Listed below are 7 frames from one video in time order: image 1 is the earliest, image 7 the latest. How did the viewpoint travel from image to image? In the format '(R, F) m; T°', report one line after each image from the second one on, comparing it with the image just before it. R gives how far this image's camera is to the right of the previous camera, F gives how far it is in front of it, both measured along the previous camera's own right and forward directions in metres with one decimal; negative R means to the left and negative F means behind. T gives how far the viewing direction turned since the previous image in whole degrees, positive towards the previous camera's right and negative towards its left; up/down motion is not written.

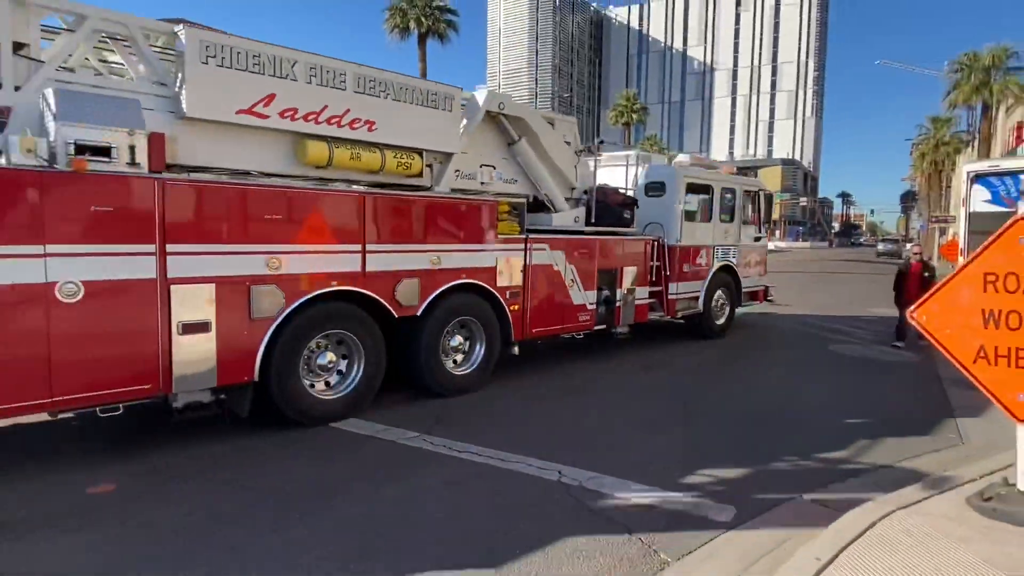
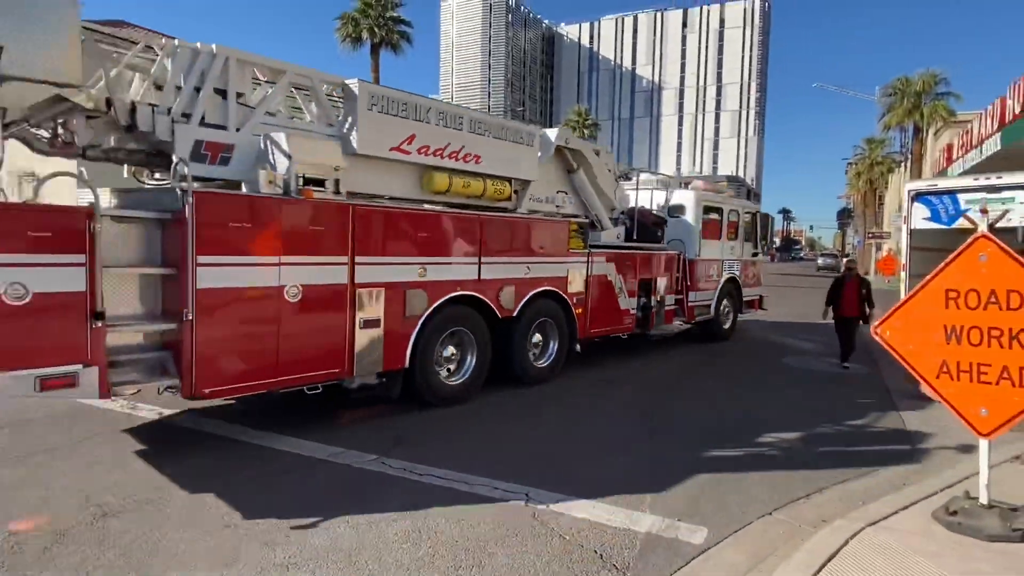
(-0.1, +0.2) m; +4°
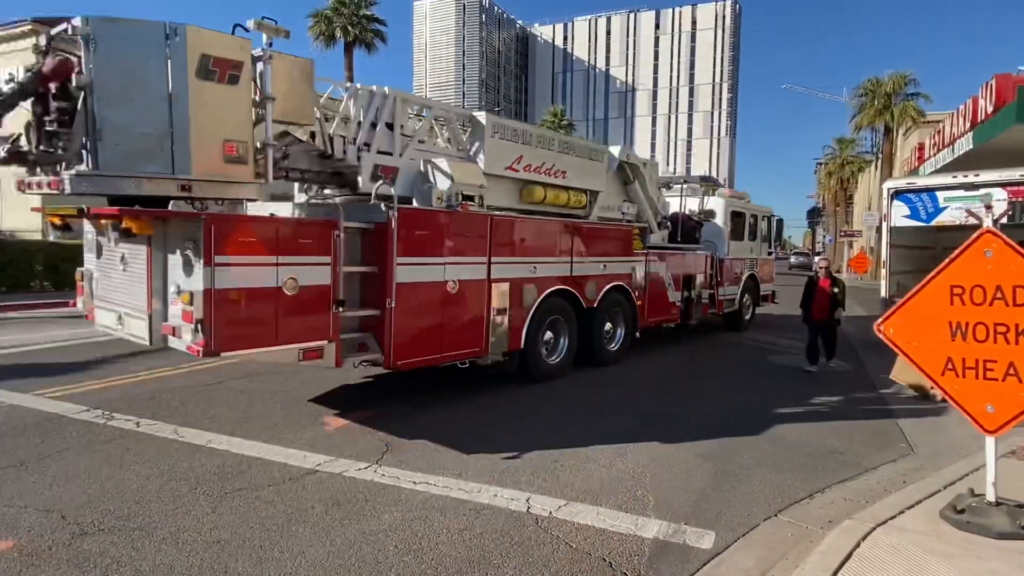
(-0.2, +0.2) m; +2°
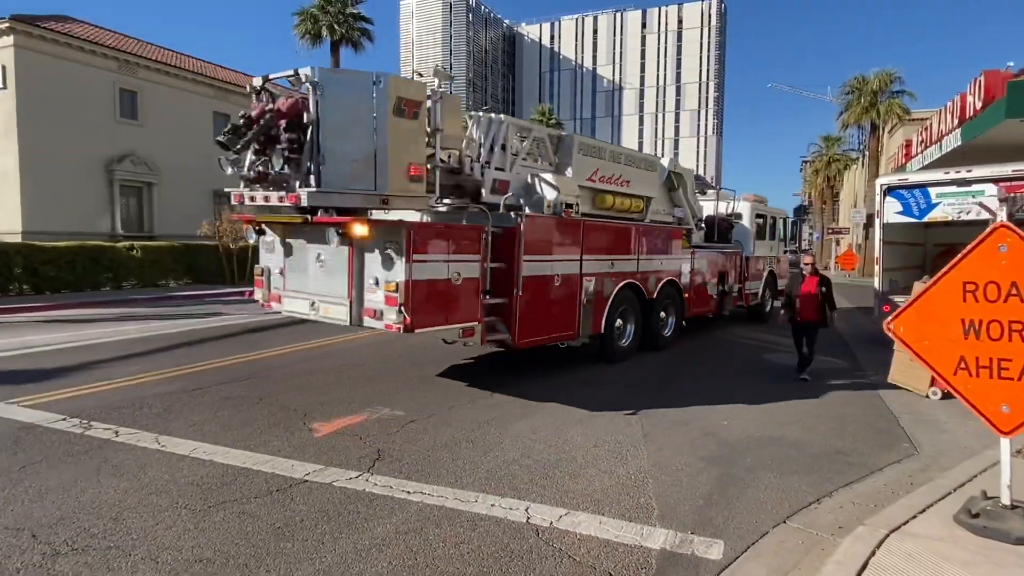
(-0.1, +0.2) m; +1°
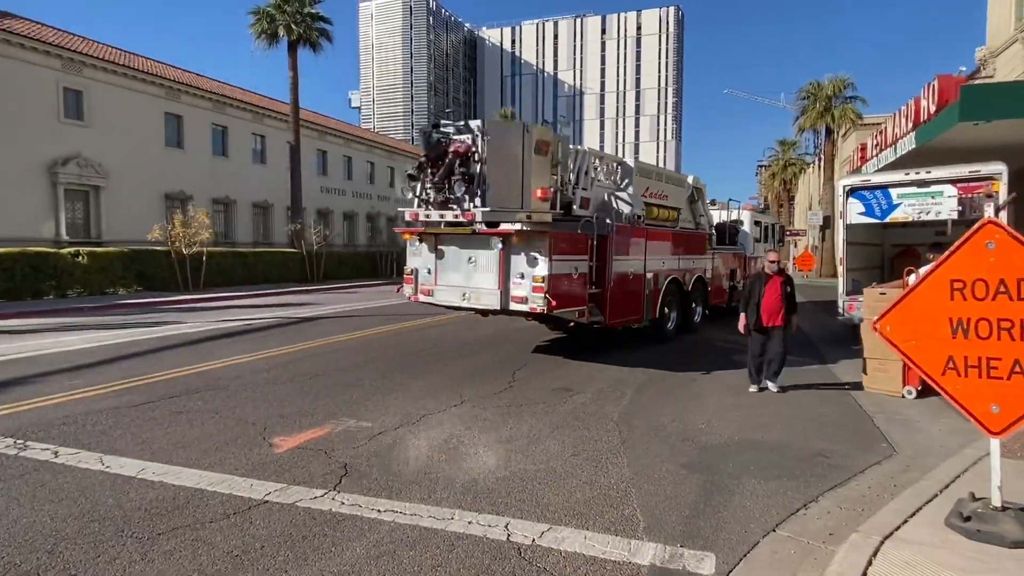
(-0.1, +0.3) m; +3°
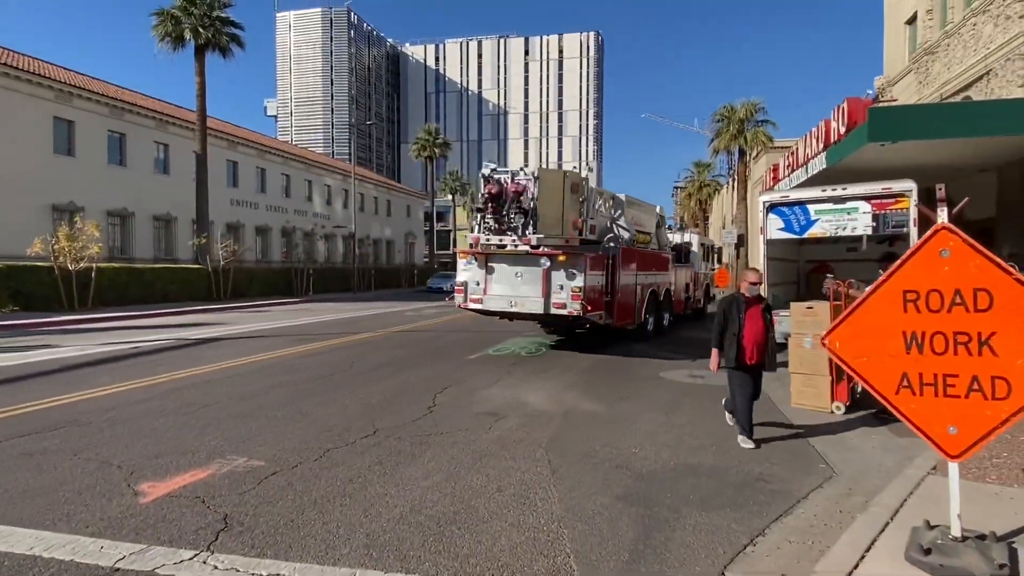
(+0.1, +0.6) m; +7°
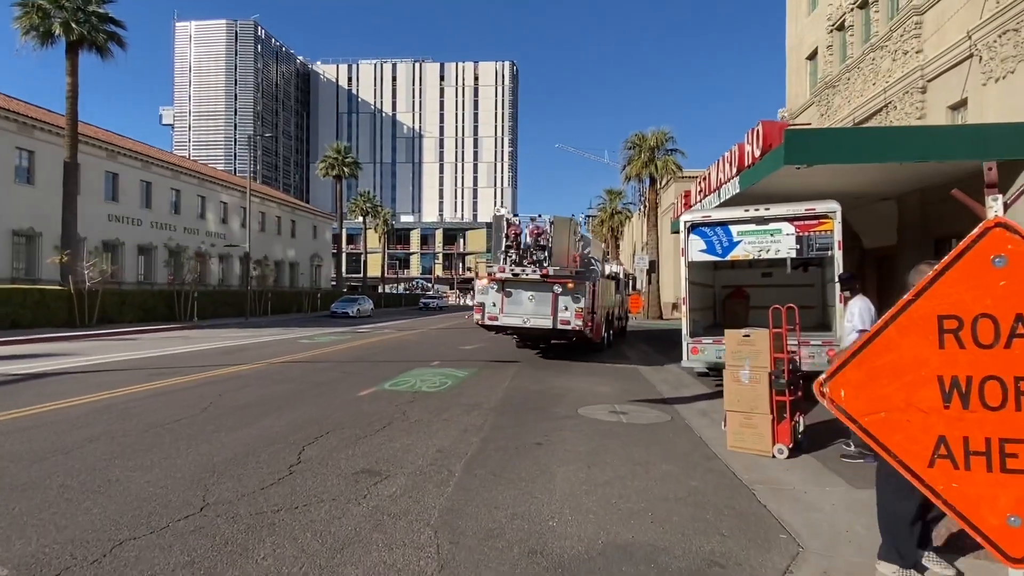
(+0.2, +1.4) m; +8°
